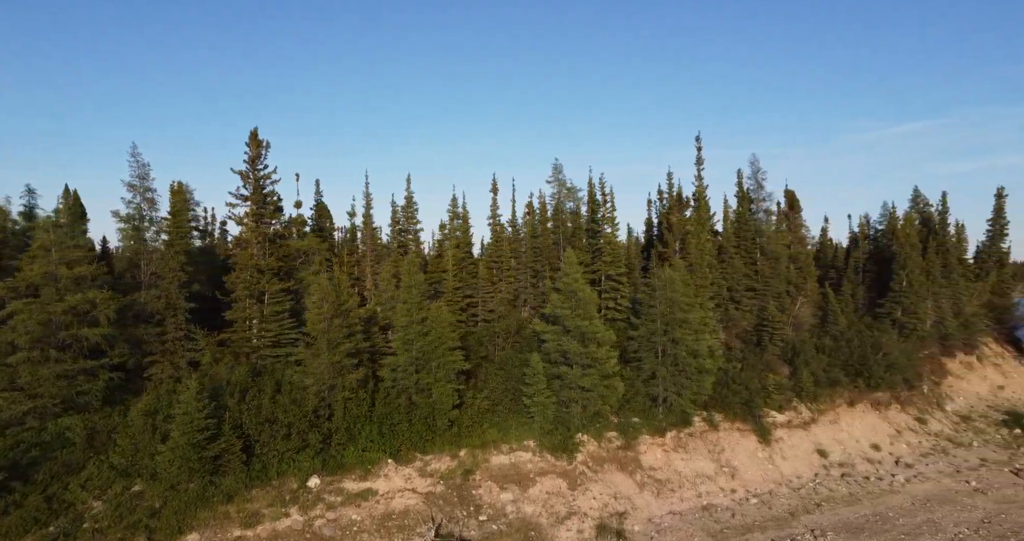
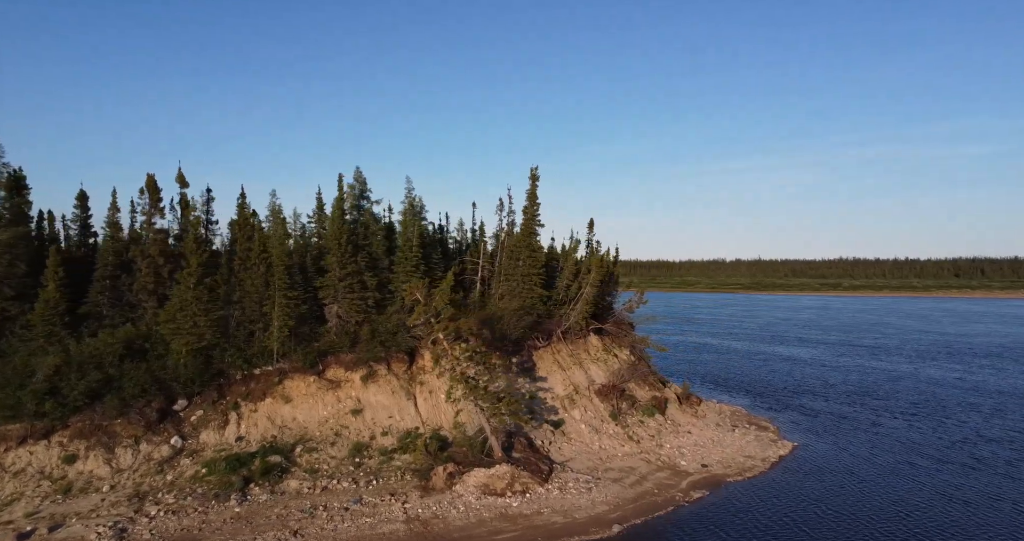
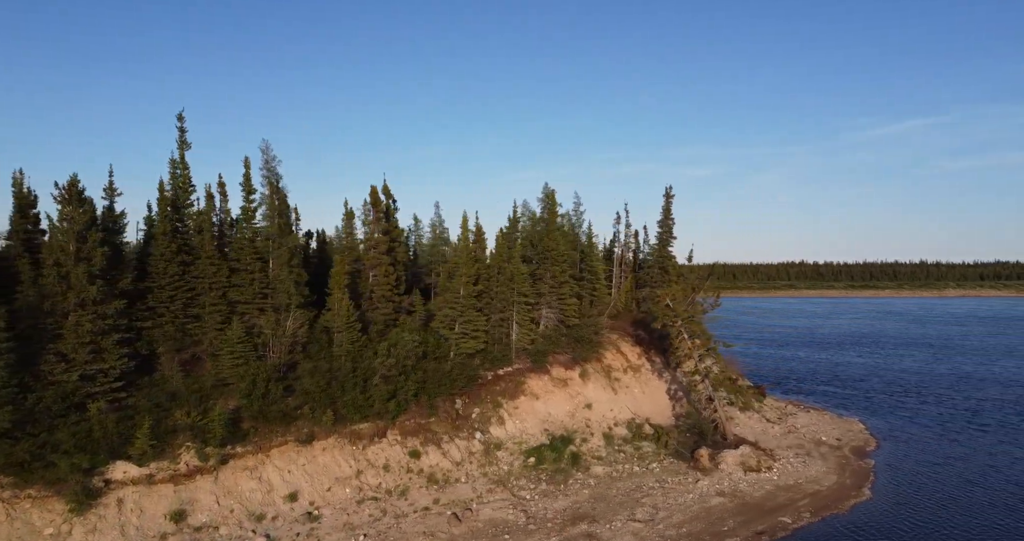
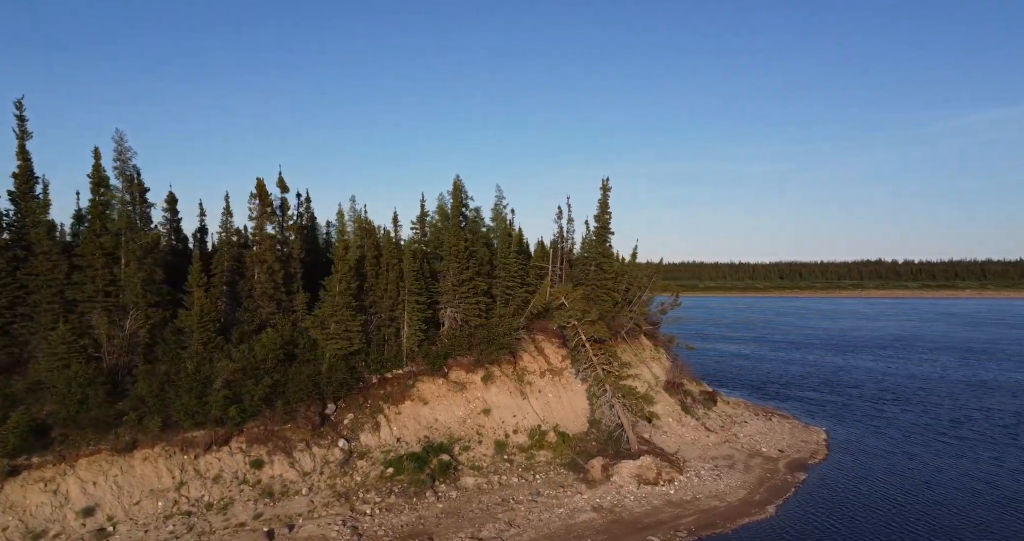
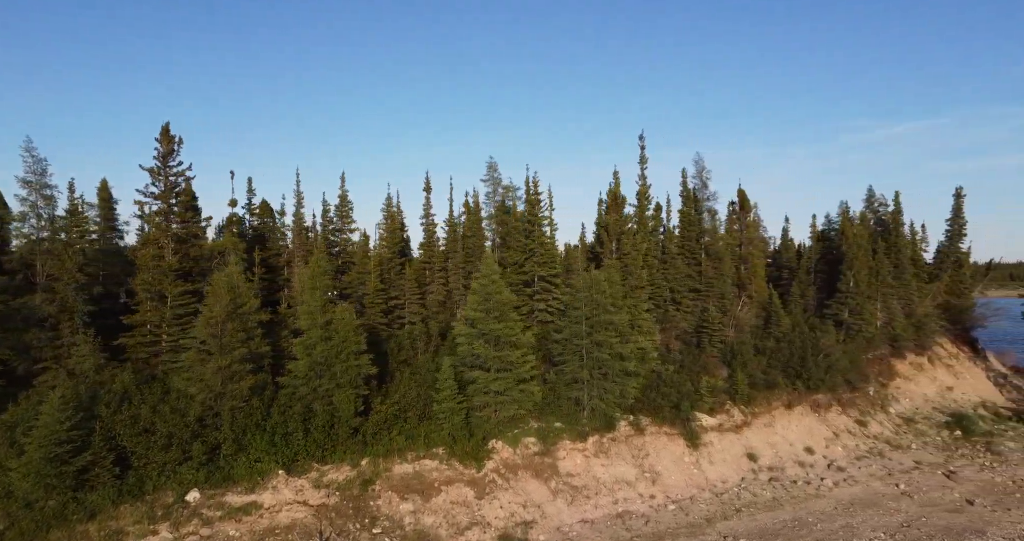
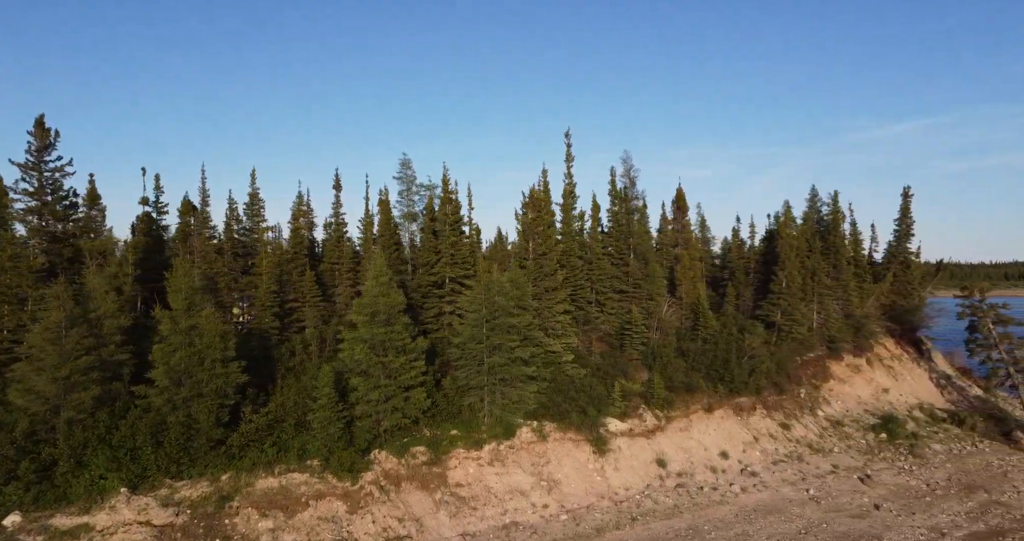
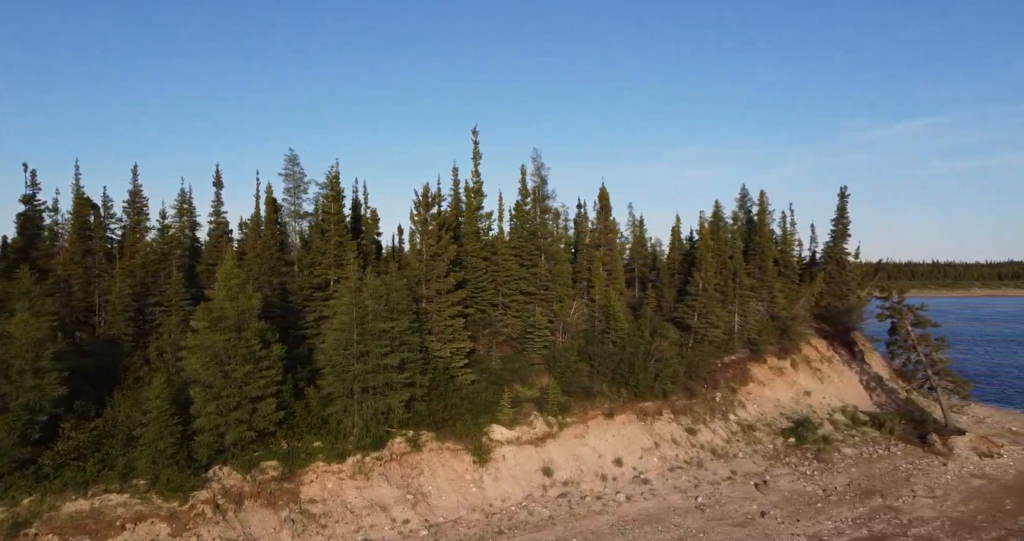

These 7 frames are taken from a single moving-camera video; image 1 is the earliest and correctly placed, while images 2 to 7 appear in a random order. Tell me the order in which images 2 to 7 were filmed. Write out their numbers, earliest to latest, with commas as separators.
5, 6, 7, 3, 4, 2
